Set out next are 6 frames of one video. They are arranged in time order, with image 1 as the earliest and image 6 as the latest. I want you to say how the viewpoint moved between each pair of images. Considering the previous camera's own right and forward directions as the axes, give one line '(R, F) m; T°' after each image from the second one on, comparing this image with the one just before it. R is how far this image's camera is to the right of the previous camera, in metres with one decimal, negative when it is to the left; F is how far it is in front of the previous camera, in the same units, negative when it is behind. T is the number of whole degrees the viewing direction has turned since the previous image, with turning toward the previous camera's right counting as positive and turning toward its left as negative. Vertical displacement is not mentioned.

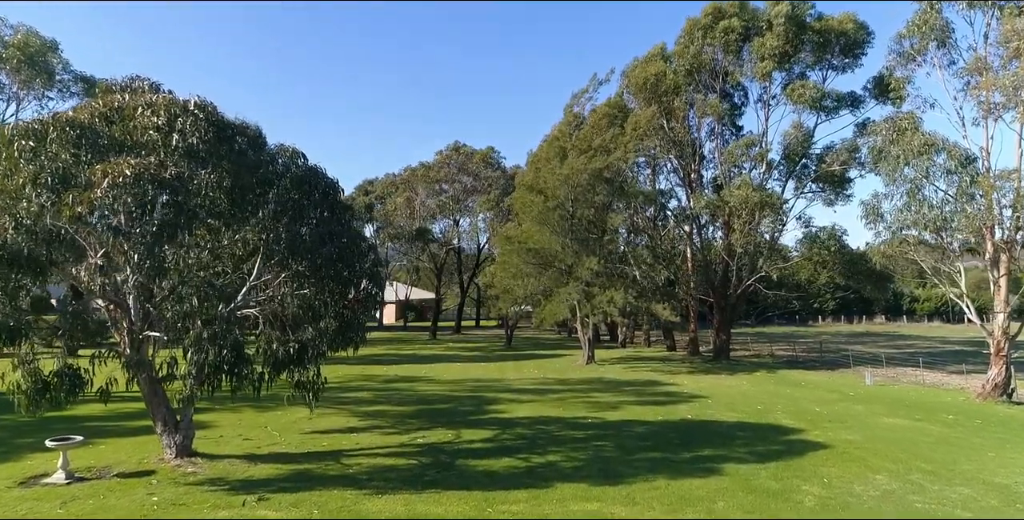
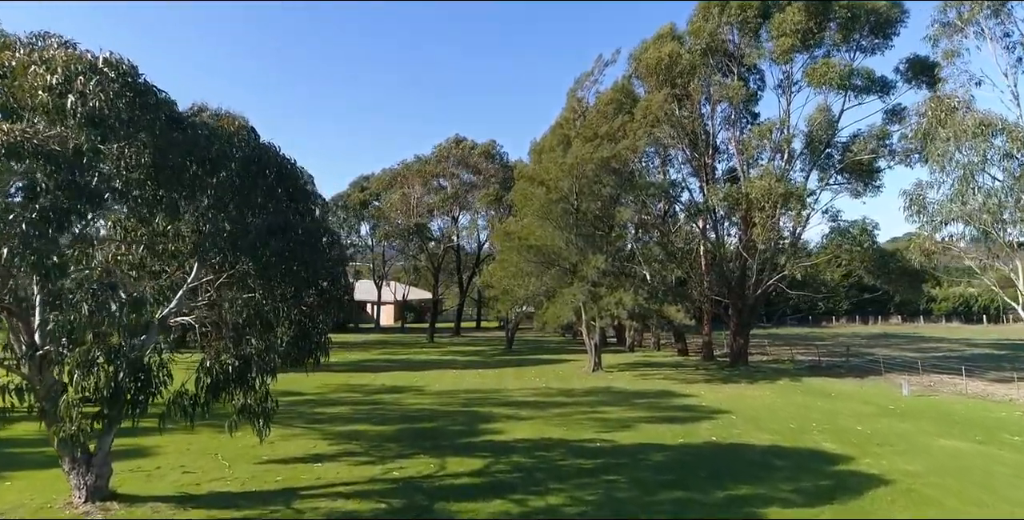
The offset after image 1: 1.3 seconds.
(+0.2, +2.0) m; 0°
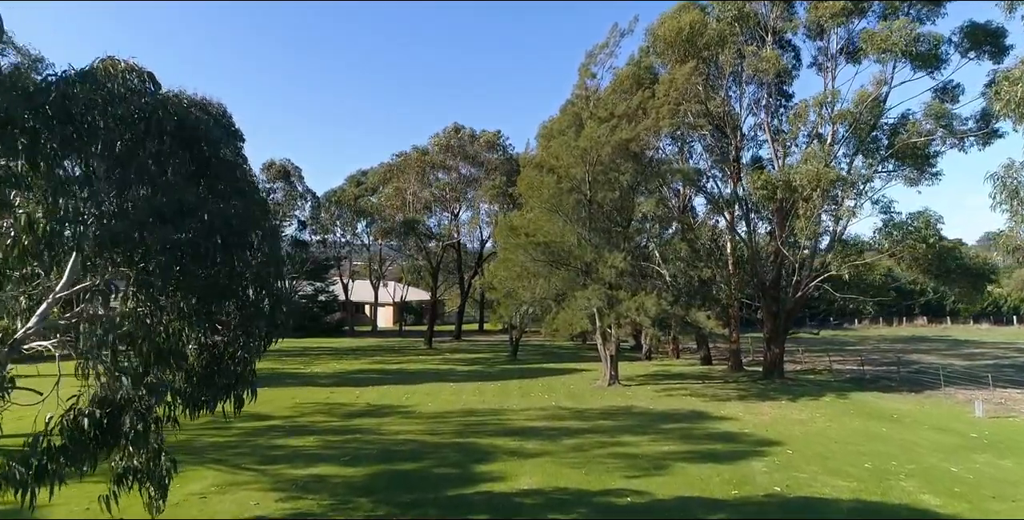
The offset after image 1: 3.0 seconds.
(0.0, +2.7) m; 0°
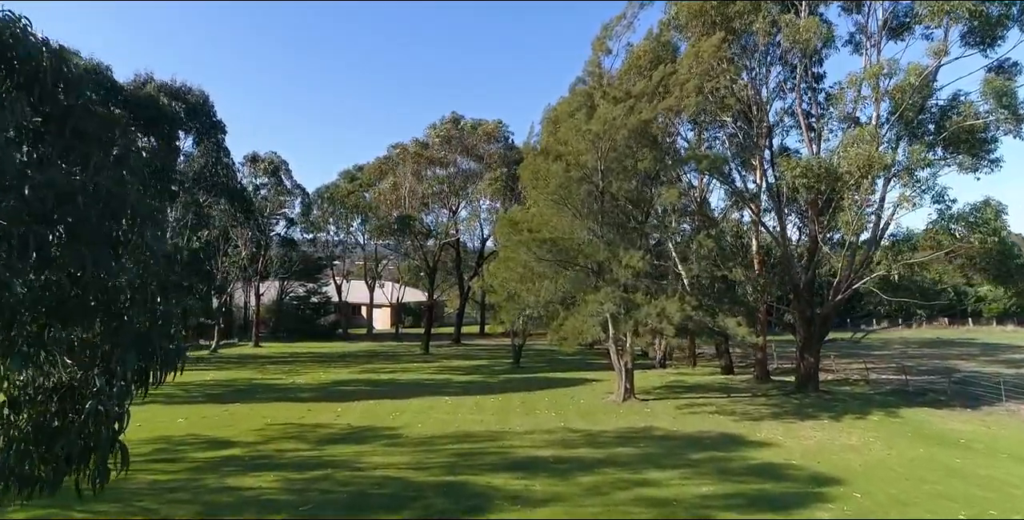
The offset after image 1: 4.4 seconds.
(0.0, +2.2) m; 0°
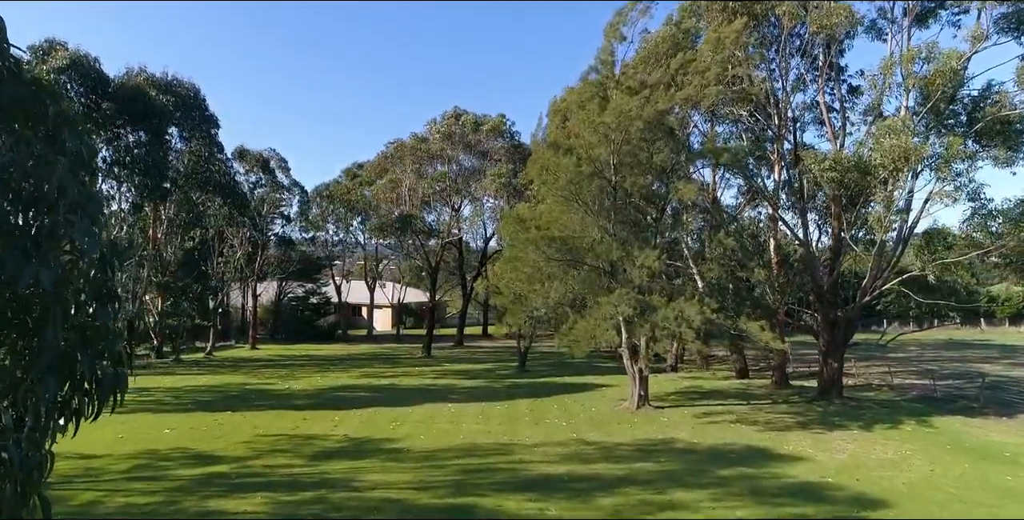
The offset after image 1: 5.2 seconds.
(-0.2, +1.0) m; 0°
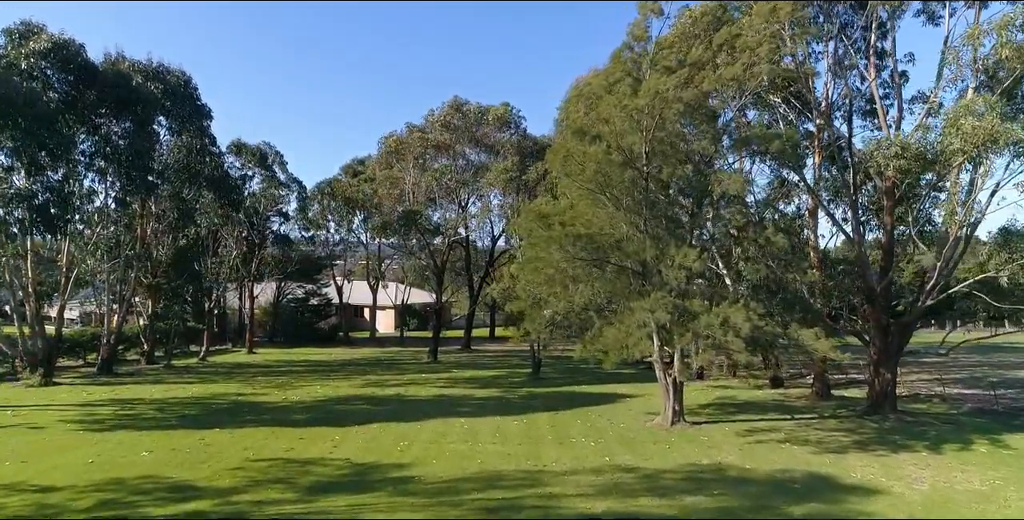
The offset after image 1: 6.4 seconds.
(-0.4, +1.7) m; 0°
